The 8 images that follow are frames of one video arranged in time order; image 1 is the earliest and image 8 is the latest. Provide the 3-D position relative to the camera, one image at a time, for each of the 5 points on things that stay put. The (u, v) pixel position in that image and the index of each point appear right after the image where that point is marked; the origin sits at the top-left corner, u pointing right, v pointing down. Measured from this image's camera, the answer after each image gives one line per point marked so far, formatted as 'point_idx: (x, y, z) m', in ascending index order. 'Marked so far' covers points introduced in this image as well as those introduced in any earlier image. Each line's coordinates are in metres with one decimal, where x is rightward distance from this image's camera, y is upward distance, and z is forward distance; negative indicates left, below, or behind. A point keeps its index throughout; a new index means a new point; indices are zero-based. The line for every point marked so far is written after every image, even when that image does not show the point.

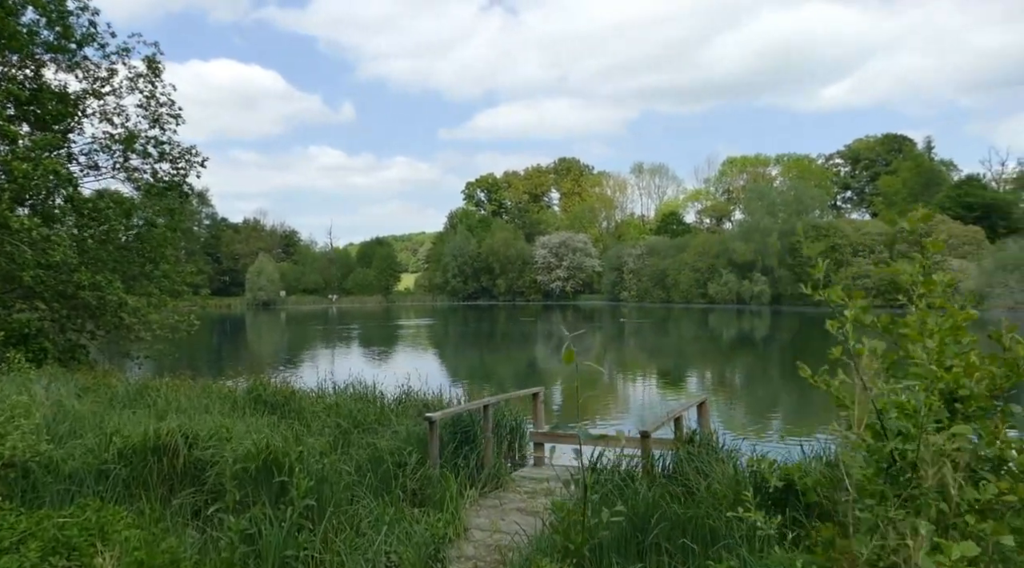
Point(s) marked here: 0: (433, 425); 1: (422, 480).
0: (-0.5, -0.9, +5.8) m
1: (-0.5, -1.2, +5.4) m
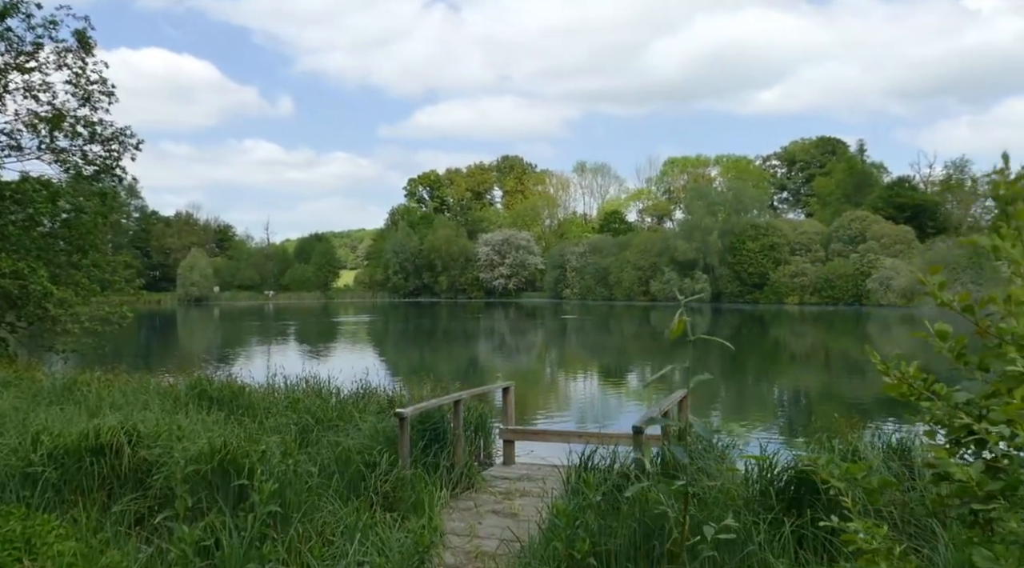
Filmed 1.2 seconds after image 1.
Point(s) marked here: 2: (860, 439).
0: (-0.6, -0.8, +5.3) m
1: (-0.7, -1.1, +4.9) m
2: (+2.1, -0.9, +5.4) m
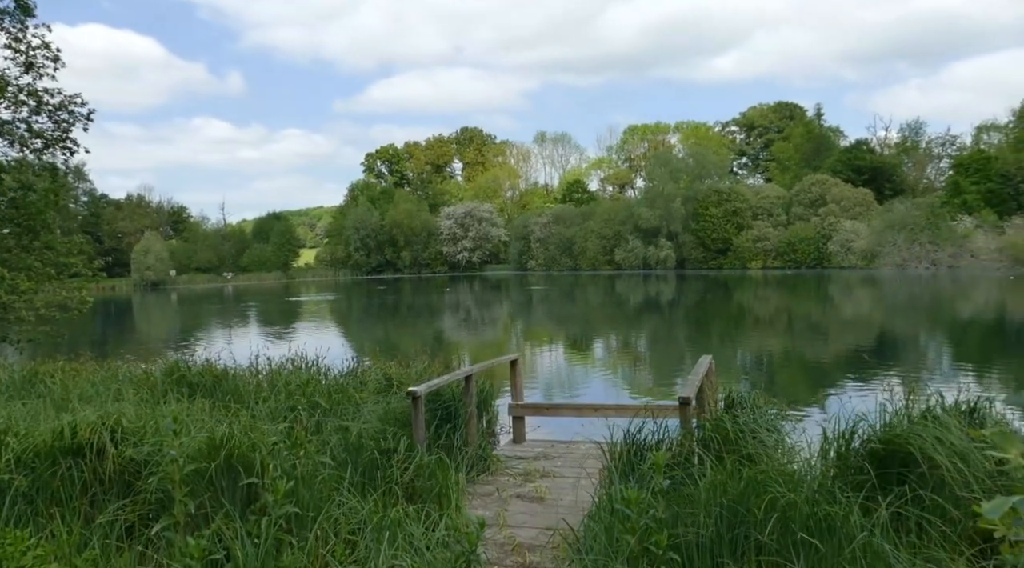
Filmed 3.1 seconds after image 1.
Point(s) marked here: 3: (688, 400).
0: (-0.5, -0.6, +4.7) m
1: (-0.5, -0.9, +4.4) m
2: (+2.2, -0.6, +4.9) m
3: (+0.9, -0.6, +4.4) m
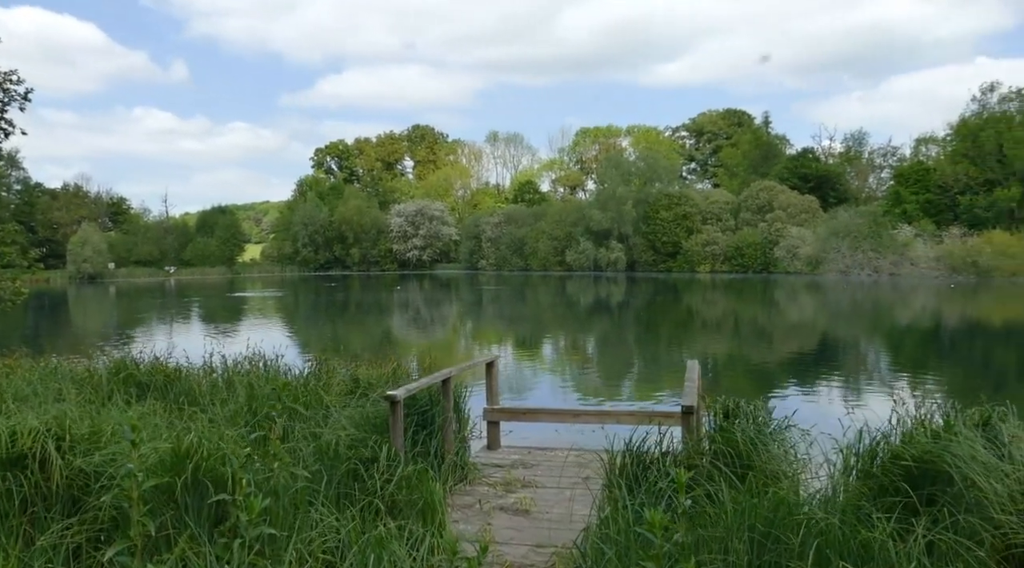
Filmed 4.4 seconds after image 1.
0: (-0.6, -0.6, +4.4) m
1: (-0.5, -0.9, +4.0) m
2: (+2.1, -0.7, +4.7) m
3: (+0.8, -0.6, +4.1) m
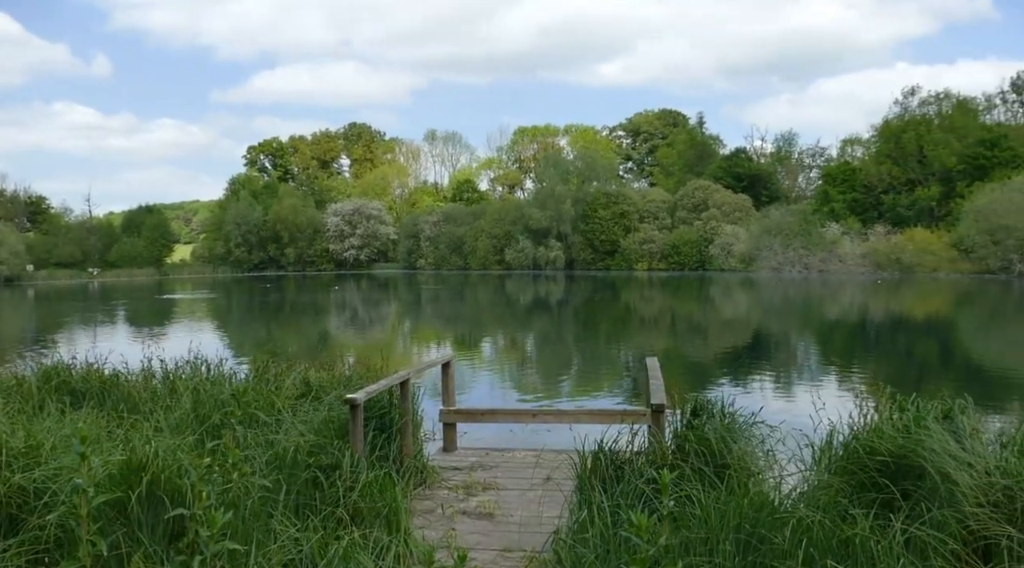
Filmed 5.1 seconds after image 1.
0: (-0.7, -0.6, +4.2) m
1: (-0.7, -0.9, +3.8) m
2: (+2.0, -0.6, +4.7) m
3: (+0.7, -0.5, +4.0) m
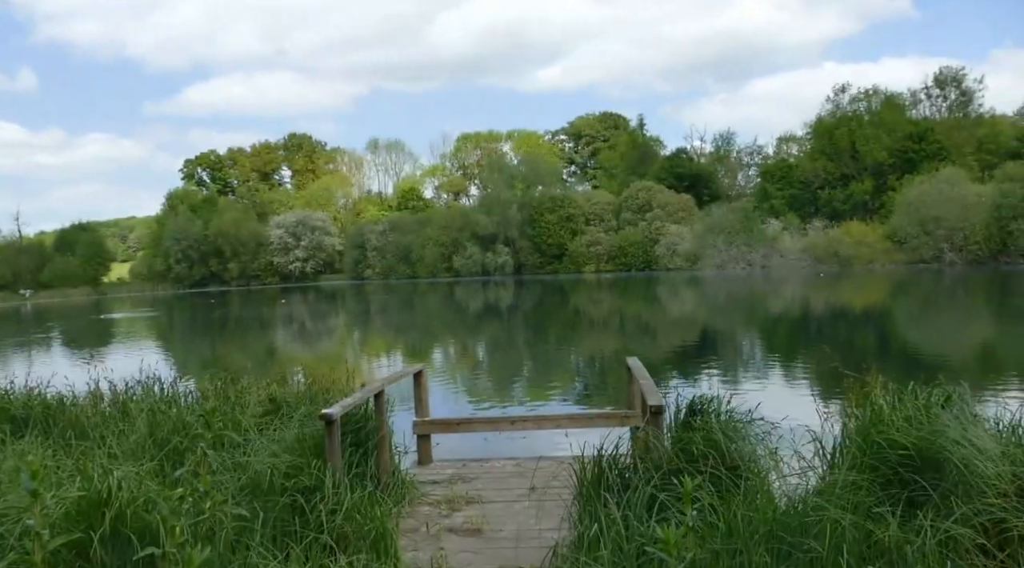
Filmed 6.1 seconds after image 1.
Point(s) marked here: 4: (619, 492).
0: (-0.8, -0.6, +3.9) m
1: (-0.7, -0.9, +3.5) m
2: (+1.9, -0.6, +4.6) m
3: (+0.6, -0.5, +3.8) m
4: (+0.4, -0.8, +3.4) m
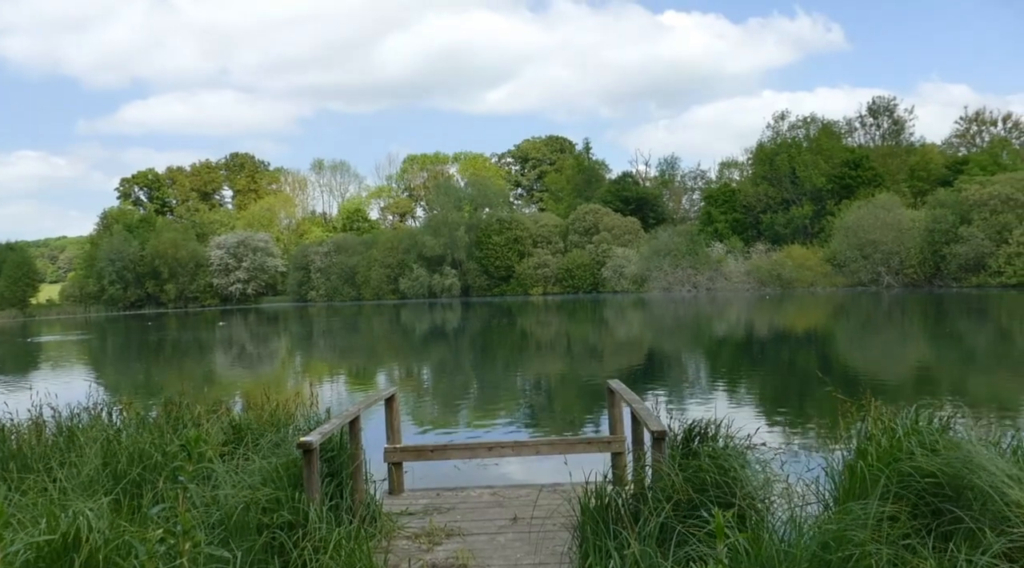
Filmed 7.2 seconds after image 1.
0: (-0.8, -0.7, +3.6) m
1: (-0.7, -1.0, +3.3) m
2: (+1.8, -0.7, +4.5) m
3: (+0.6, -0.6, +3.6) m
4: (+0.4, -0.8, +3.2) m
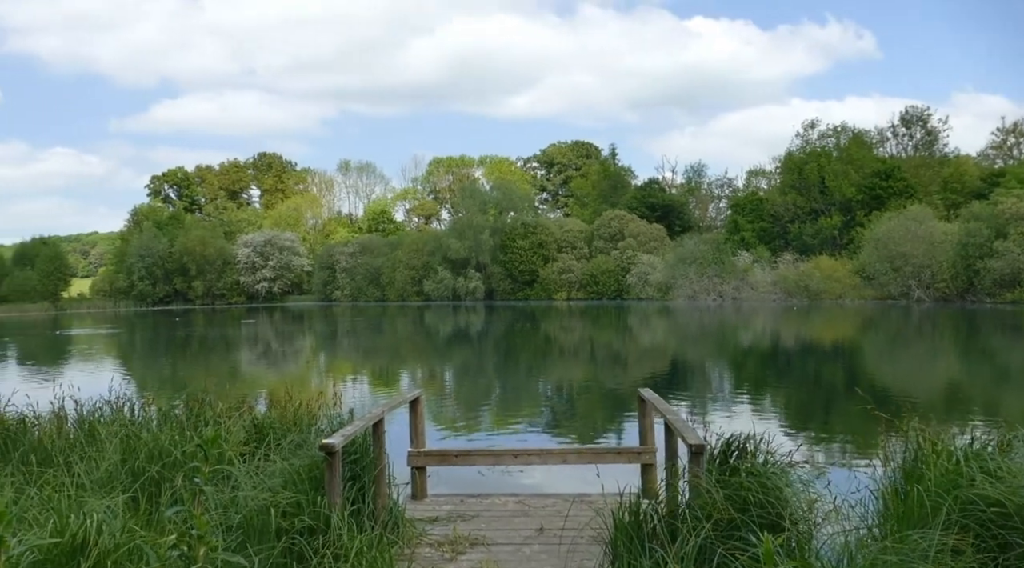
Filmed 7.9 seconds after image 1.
0: (-0.7, -0.7, +3.5) m
1: (-0.6, -0.9, +3.1) m
2: (+1.9, -0.7, +4.3) m
3: (+0.7, -0.6, +3.4) m
4: (+0.5, -0.9, +3.0) m
